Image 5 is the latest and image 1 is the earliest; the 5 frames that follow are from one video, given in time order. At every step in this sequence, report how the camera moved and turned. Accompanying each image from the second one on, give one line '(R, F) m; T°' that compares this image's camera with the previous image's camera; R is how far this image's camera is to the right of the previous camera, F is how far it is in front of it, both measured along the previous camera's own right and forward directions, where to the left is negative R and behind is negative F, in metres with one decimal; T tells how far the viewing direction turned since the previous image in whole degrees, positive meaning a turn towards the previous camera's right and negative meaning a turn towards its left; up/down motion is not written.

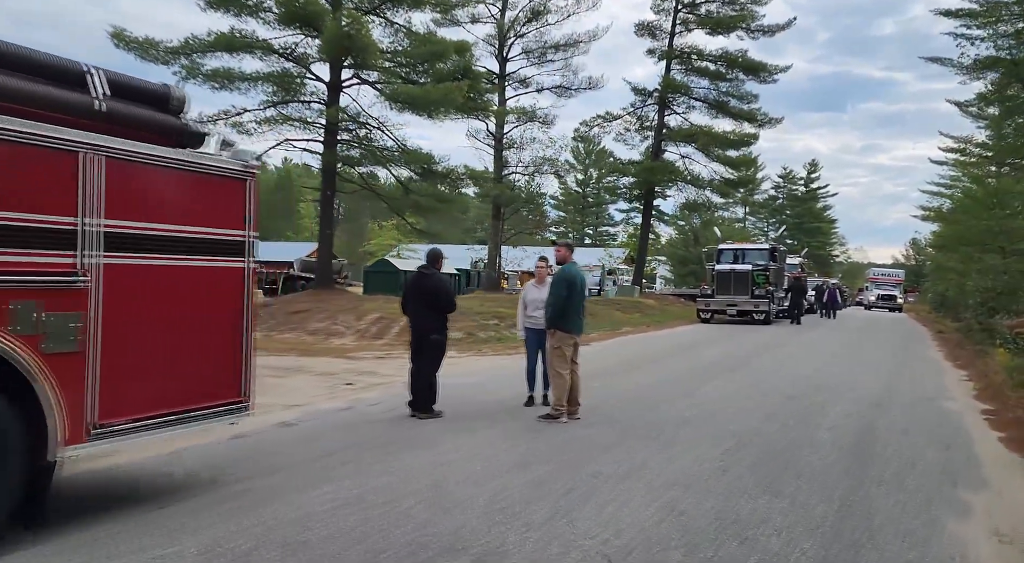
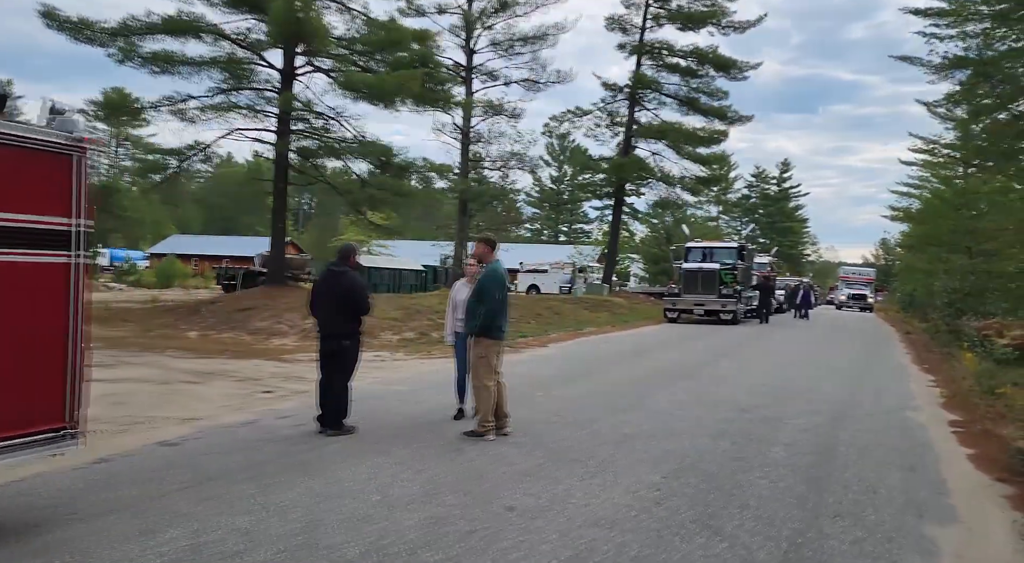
(+0.5, +0.8) m; +2°
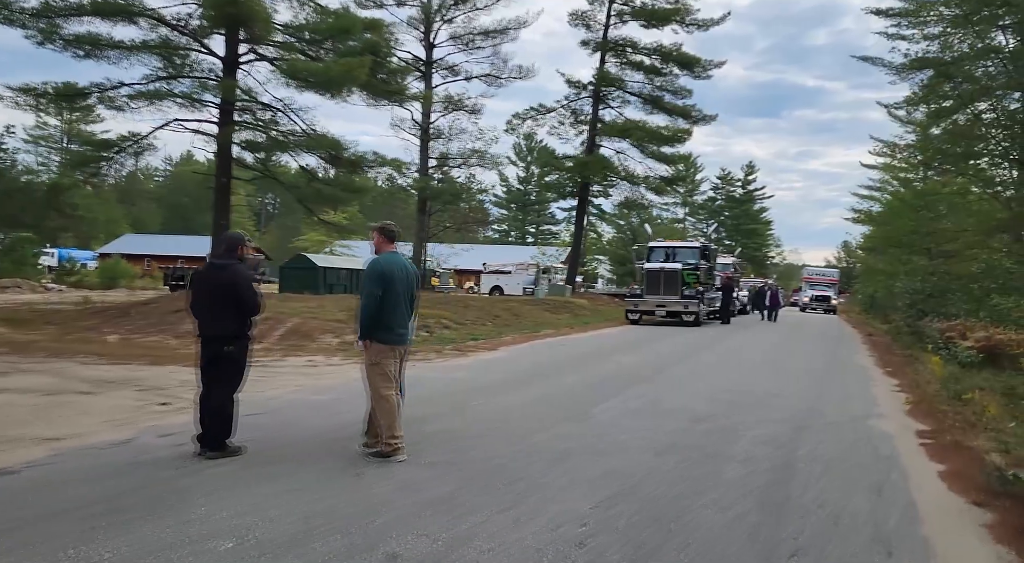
(+0.4, +0.9) m; +2°
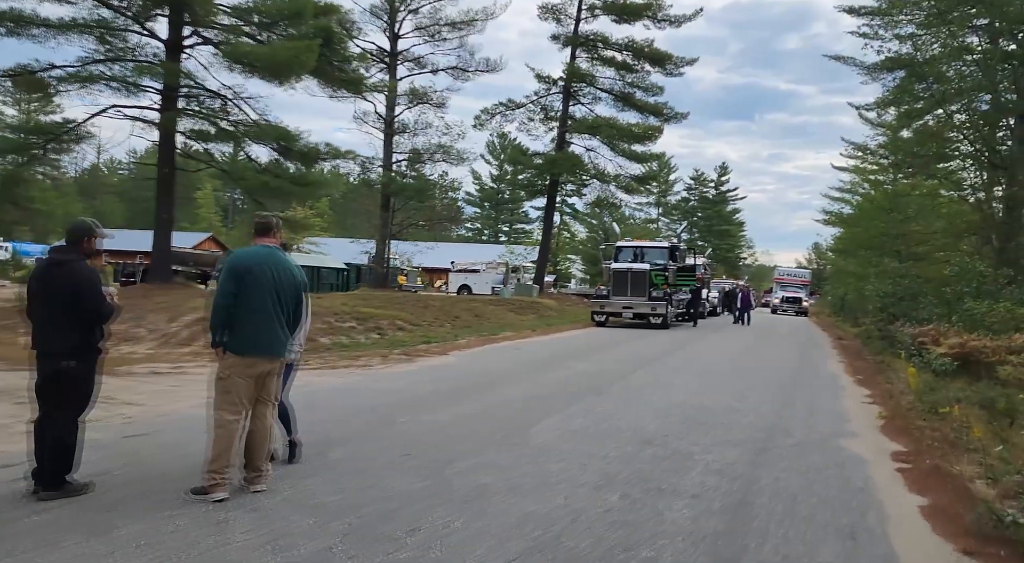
(+0.4, +1.0) m; +2°
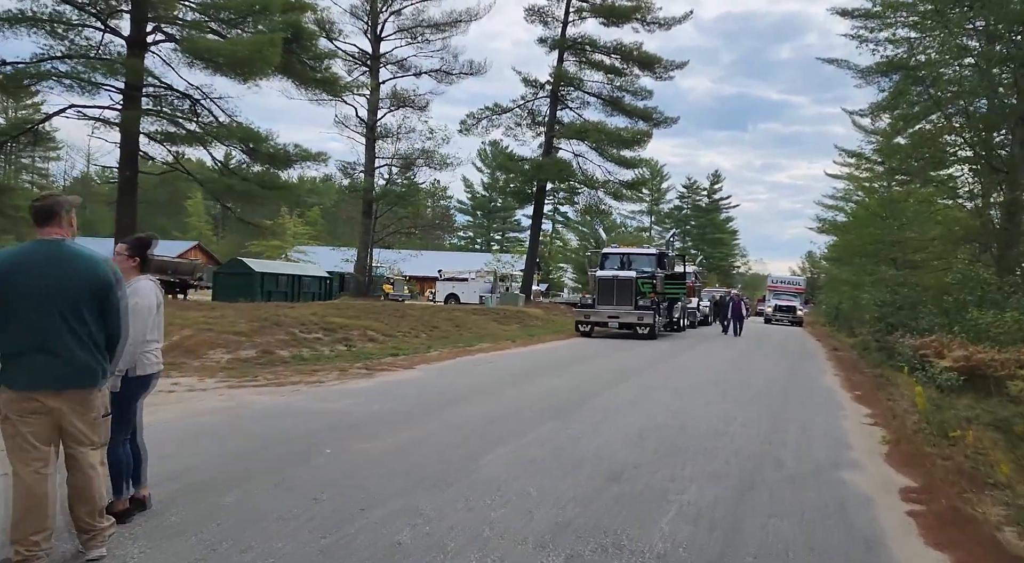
(+0.4, +1.0) m; 0°
